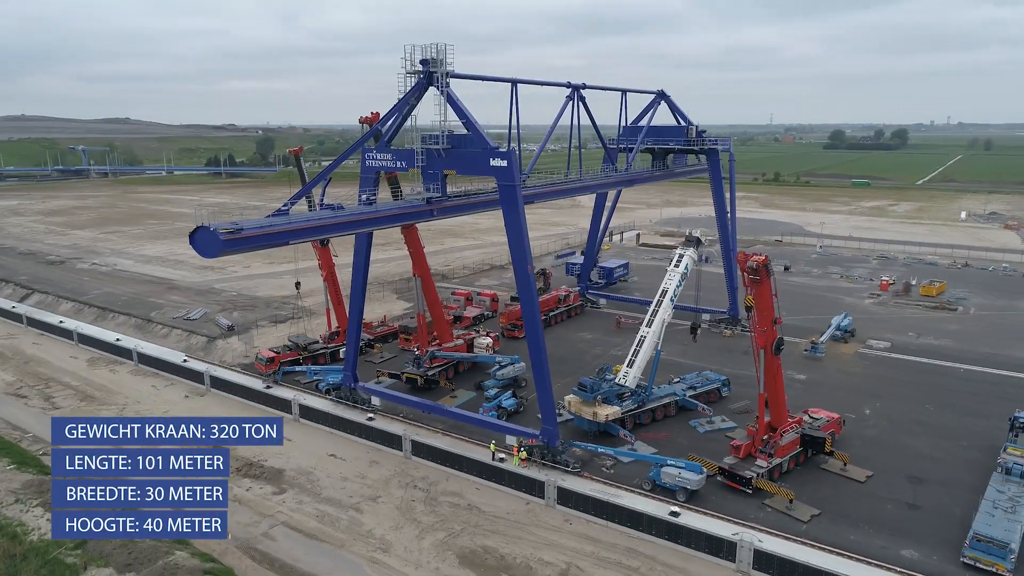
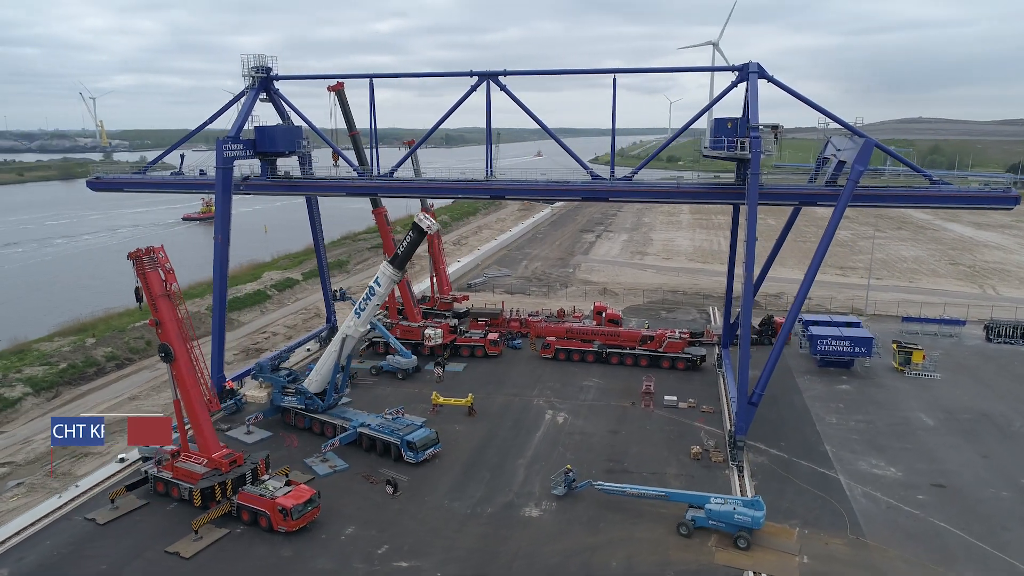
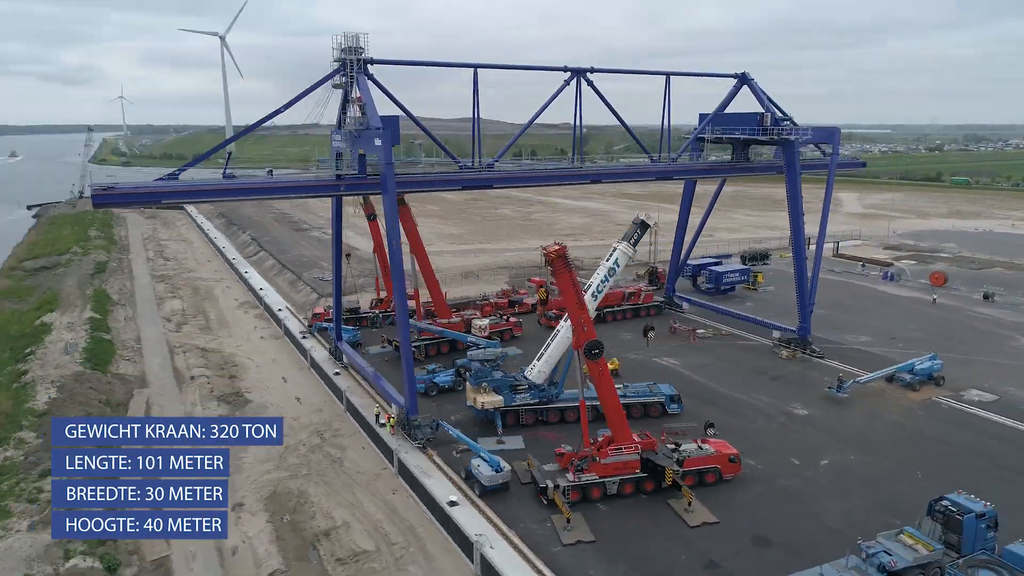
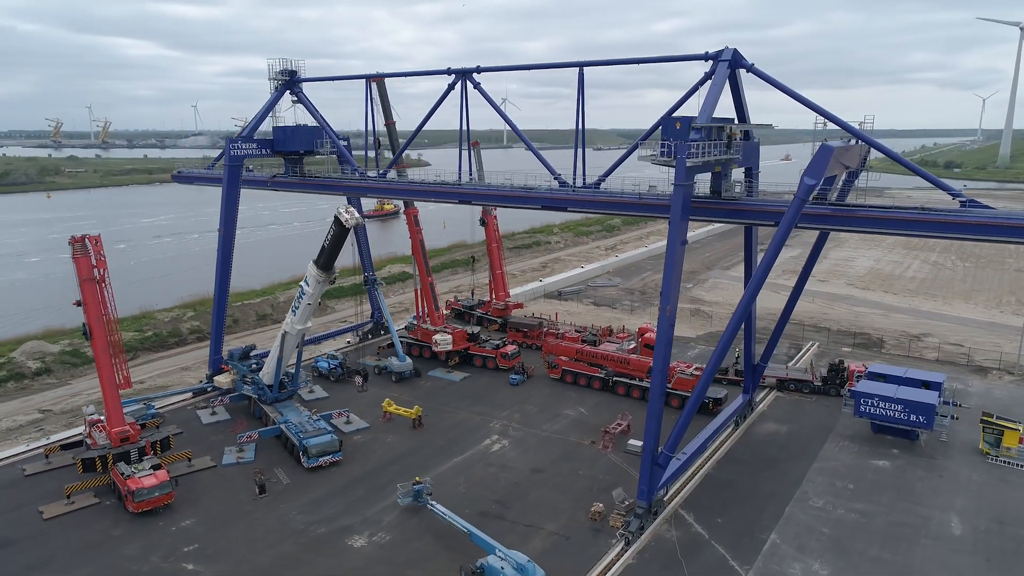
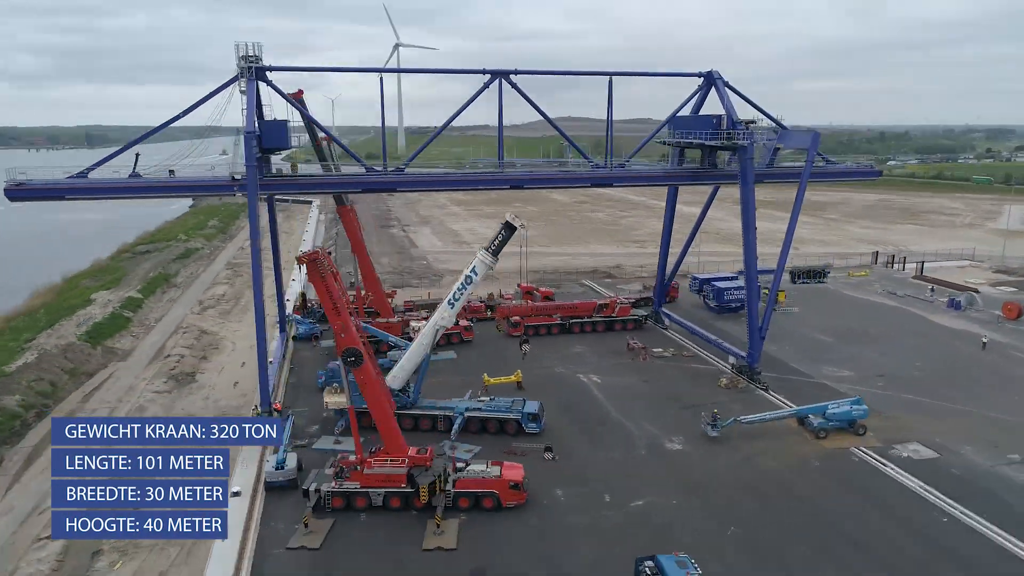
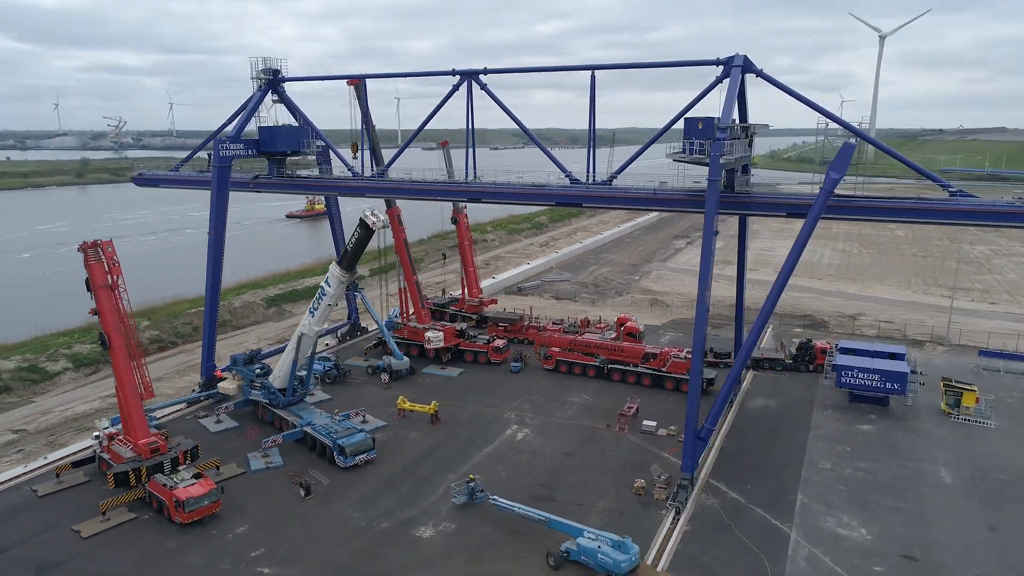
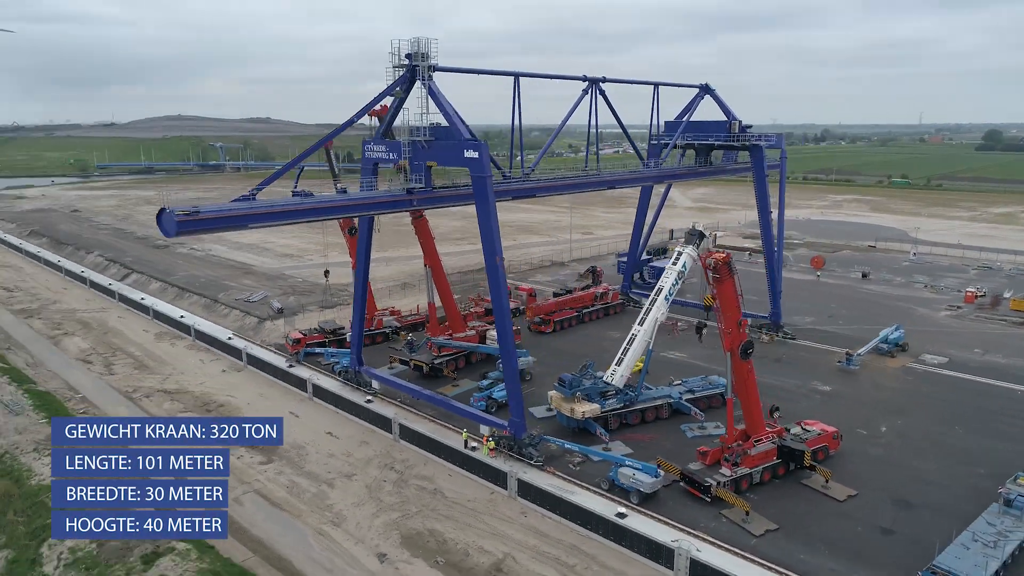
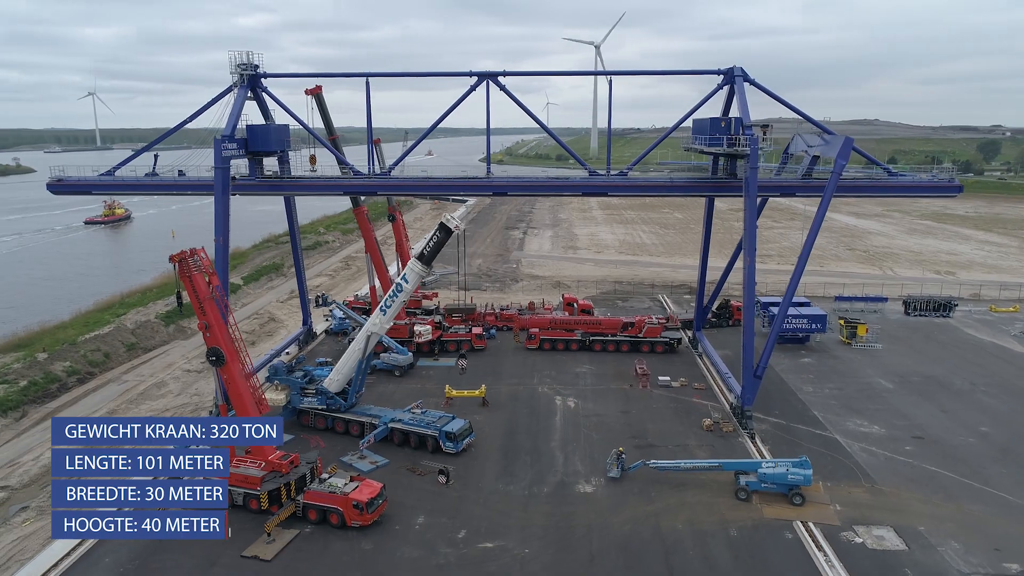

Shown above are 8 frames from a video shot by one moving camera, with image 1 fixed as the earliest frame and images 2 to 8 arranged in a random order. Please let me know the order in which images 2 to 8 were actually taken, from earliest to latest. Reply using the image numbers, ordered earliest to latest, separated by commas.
7, 3, 5, 8, 2, 6, 4
